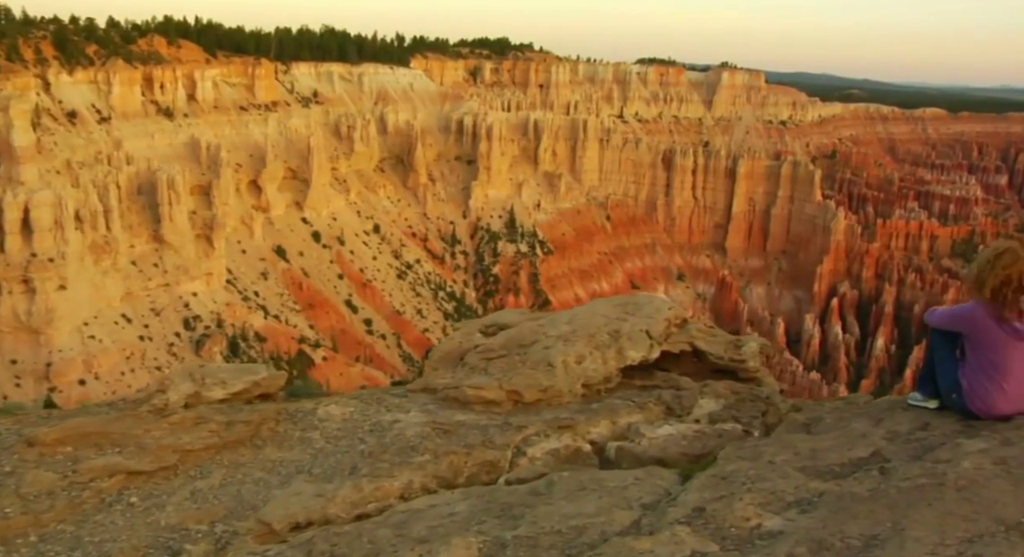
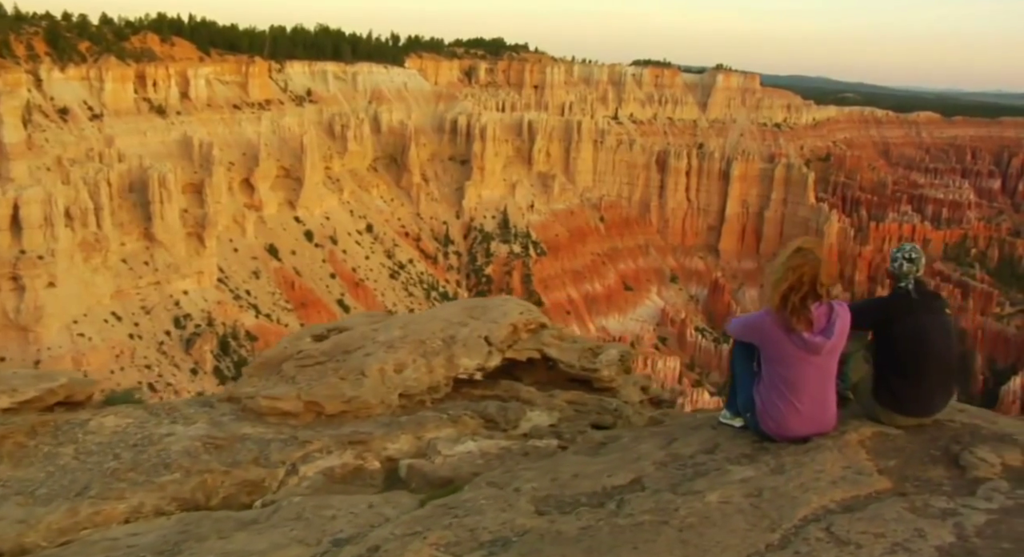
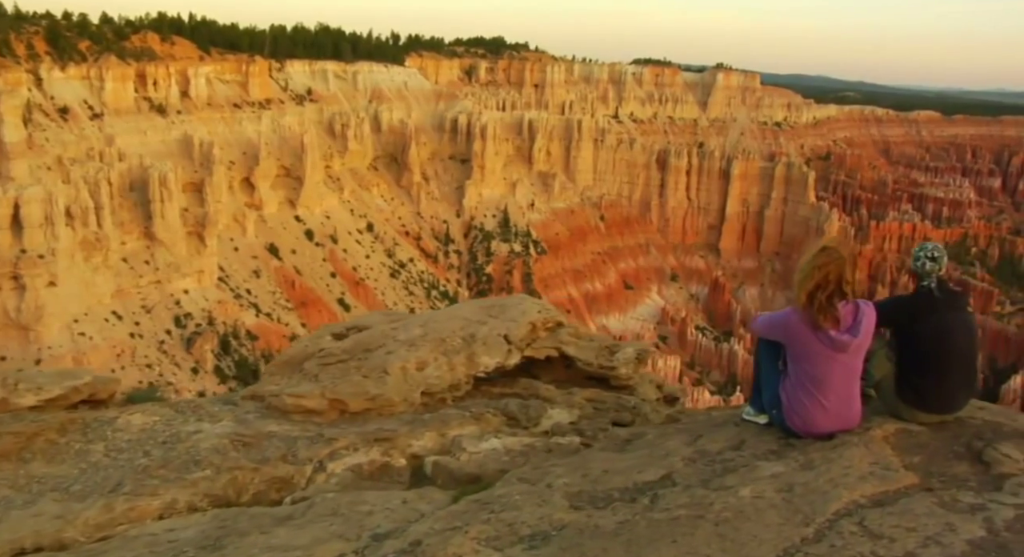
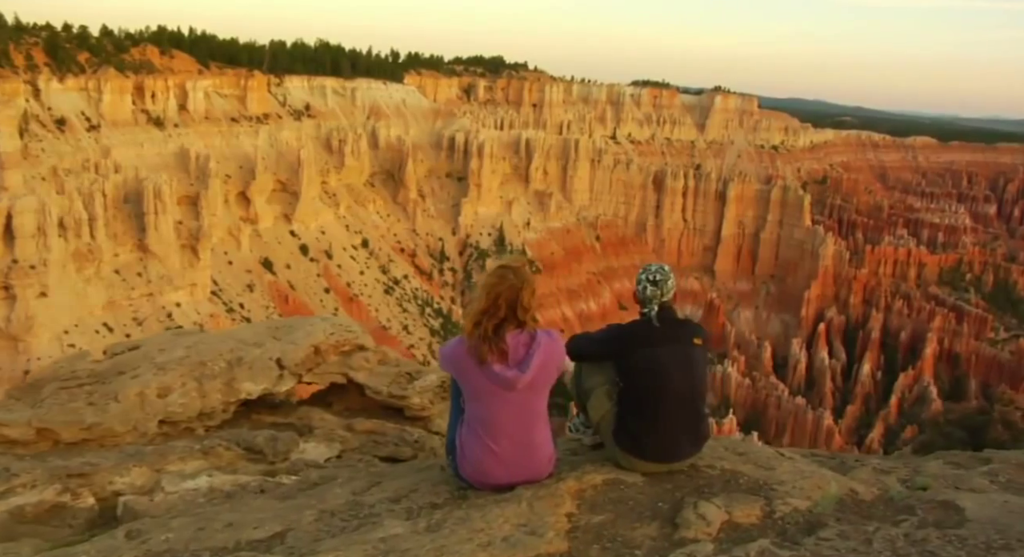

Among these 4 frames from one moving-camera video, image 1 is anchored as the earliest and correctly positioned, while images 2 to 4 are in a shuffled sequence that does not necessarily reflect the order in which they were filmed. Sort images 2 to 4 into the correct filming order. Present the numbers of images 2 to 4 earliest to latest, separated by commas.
3, 2, 4
